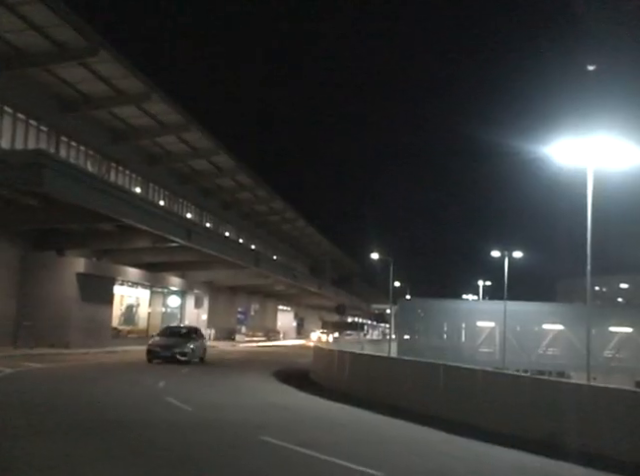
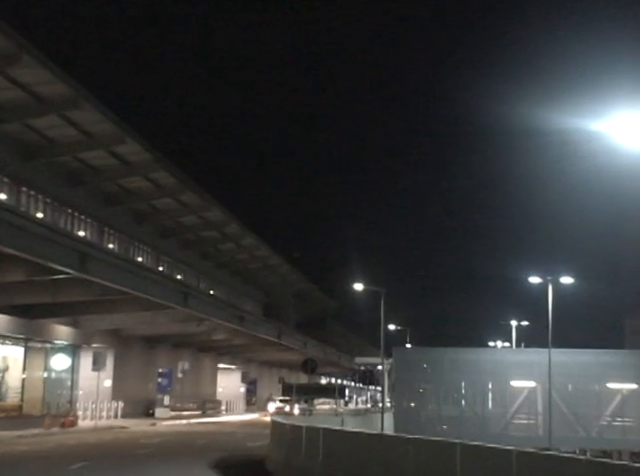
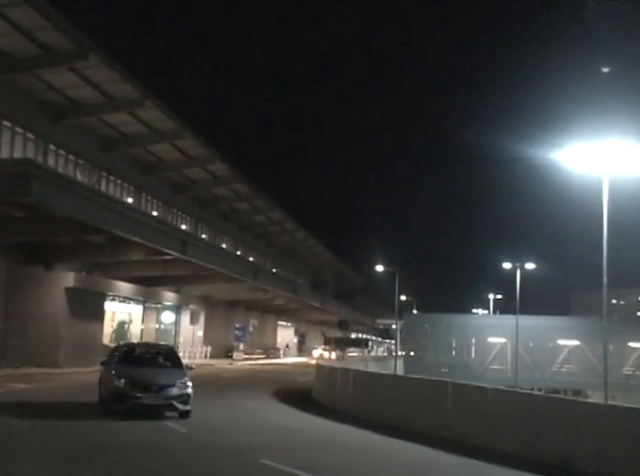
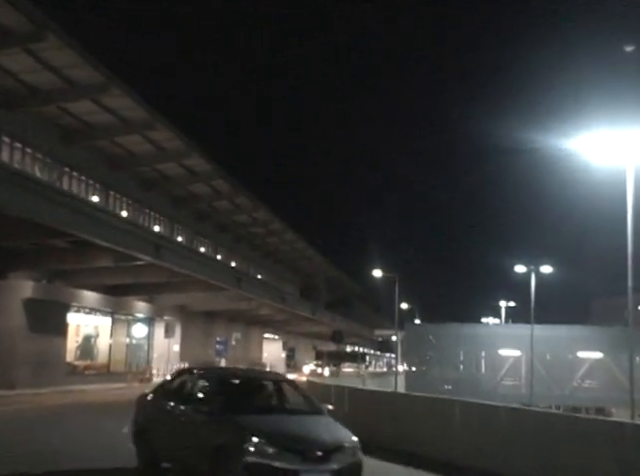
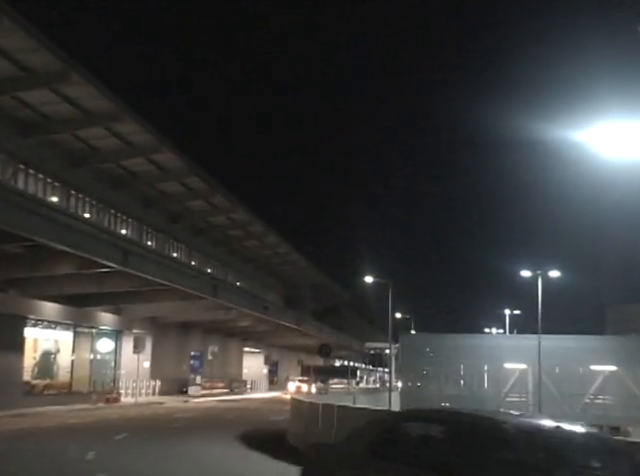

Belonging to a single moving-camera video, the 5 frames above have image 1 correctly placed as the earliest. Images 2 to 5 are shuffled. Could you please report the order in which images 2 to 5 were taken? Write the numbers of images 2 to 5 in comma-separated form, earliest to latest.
3, 4, 5, 2
